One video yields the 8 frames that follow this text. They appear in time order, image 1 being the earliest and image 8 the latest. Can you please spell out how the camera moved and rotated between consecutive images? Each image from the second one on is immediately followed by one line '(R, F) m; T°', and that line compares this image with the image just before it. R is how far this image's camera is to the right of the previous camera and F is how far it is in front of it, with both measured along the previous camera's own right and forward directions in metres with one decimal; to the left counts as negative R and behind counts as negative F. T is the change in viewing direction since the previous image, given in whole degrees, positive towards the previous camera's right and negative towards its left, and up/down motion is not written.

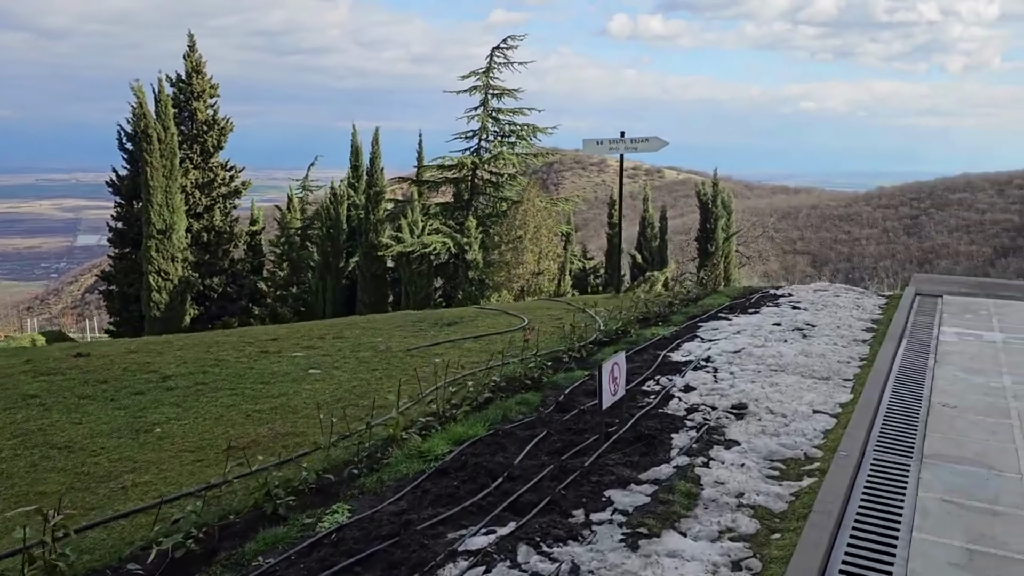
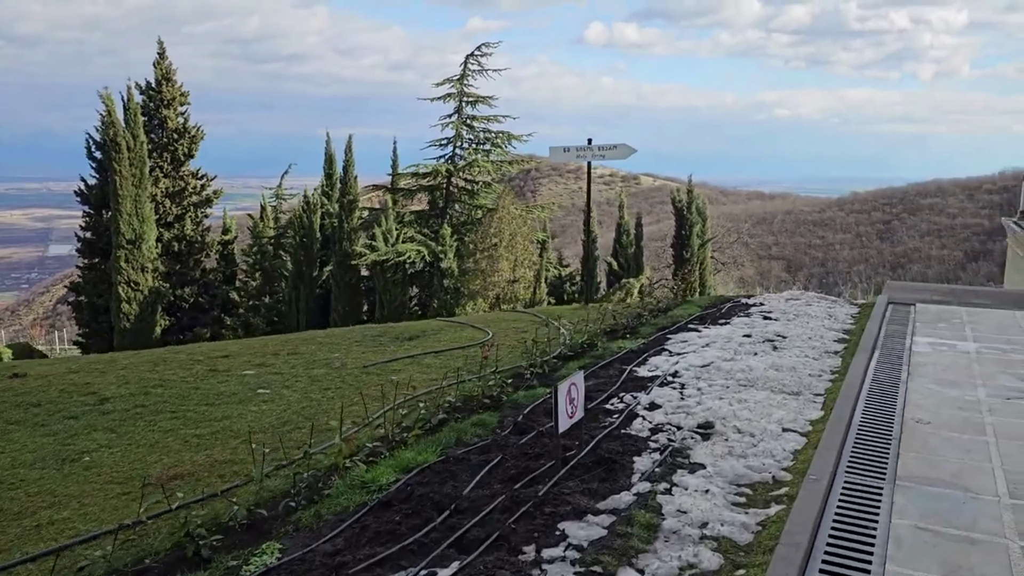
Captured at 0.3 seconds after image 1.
(+0.1, +0.2) m; +2°
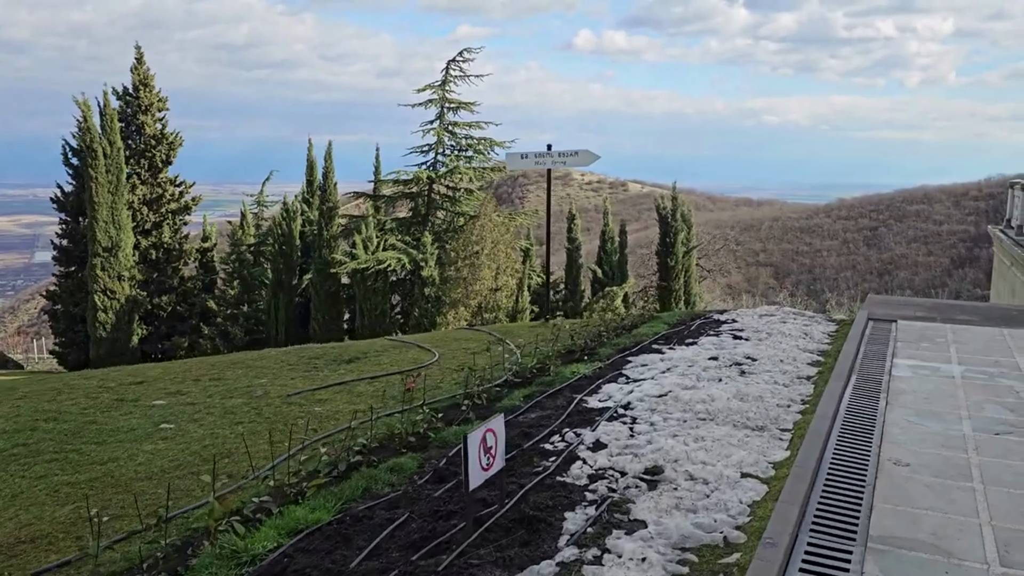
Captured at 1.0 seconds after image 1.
(+0.3, +0.5) m; +1°
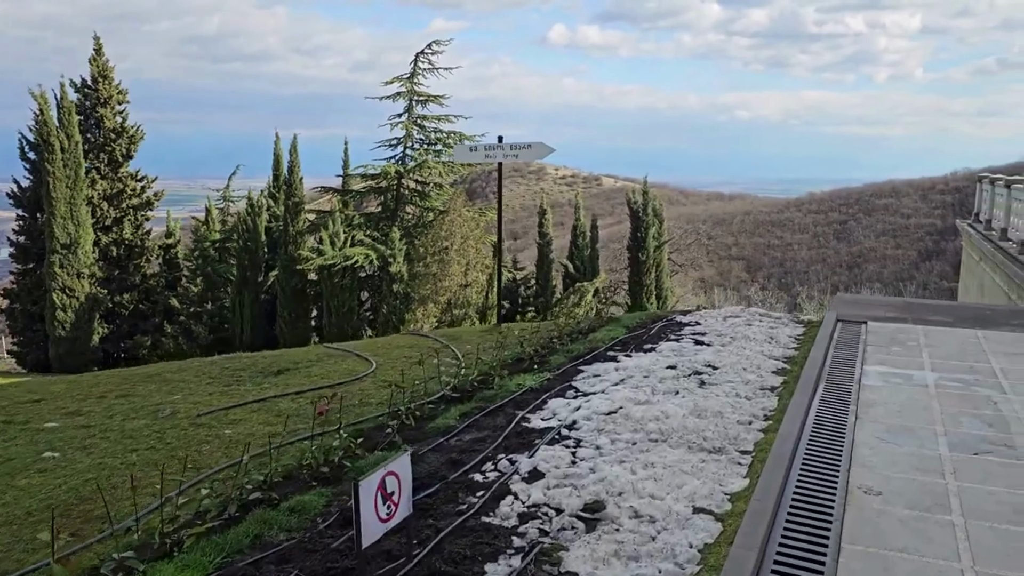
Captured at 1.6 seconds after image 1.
(+0.2, +0.5) m; +2°
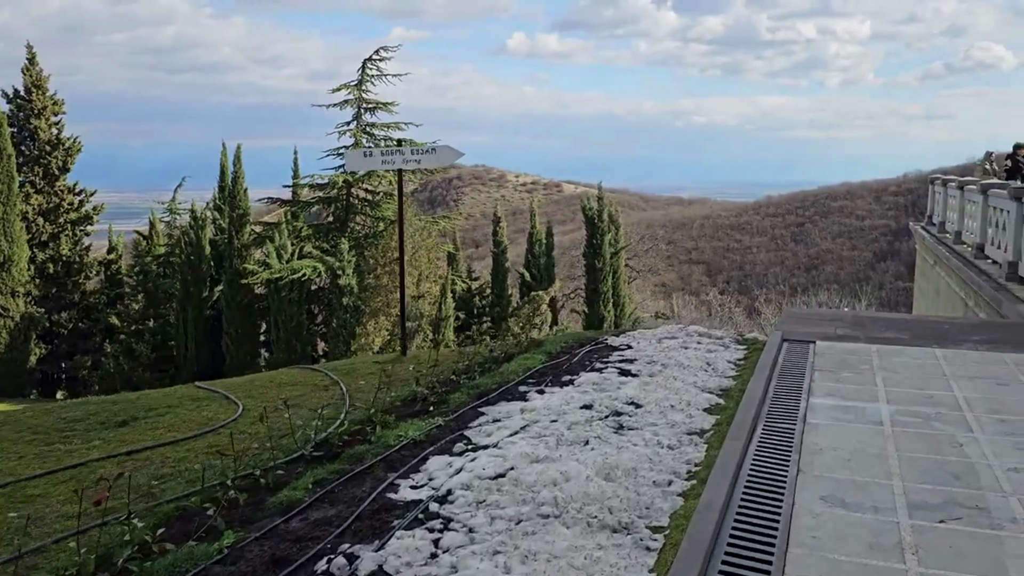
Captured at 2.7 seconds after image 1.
(+0.5, +0.8) m; +3°
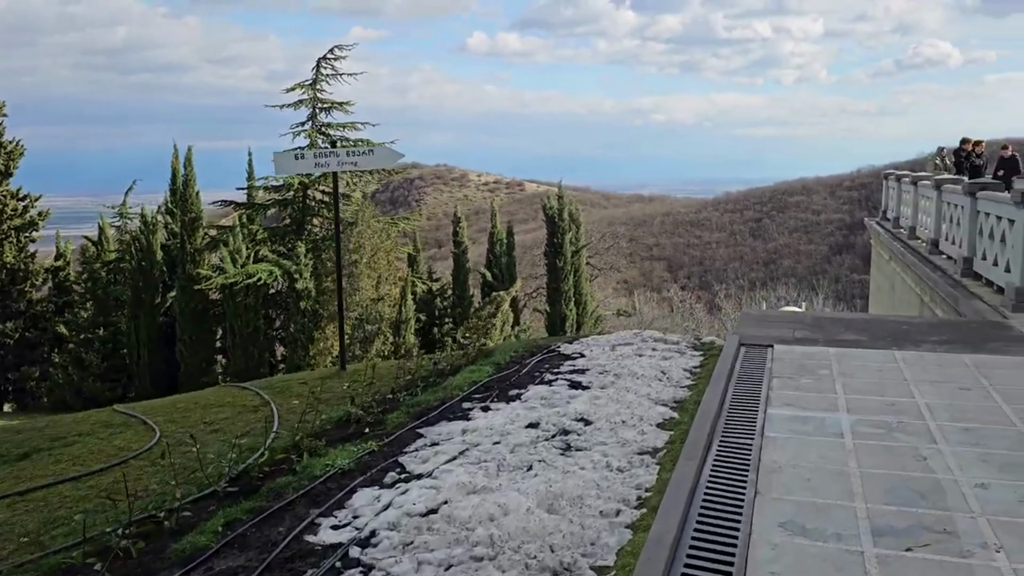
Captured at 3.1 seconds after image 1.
(+0.1, +0.3) m; +3°
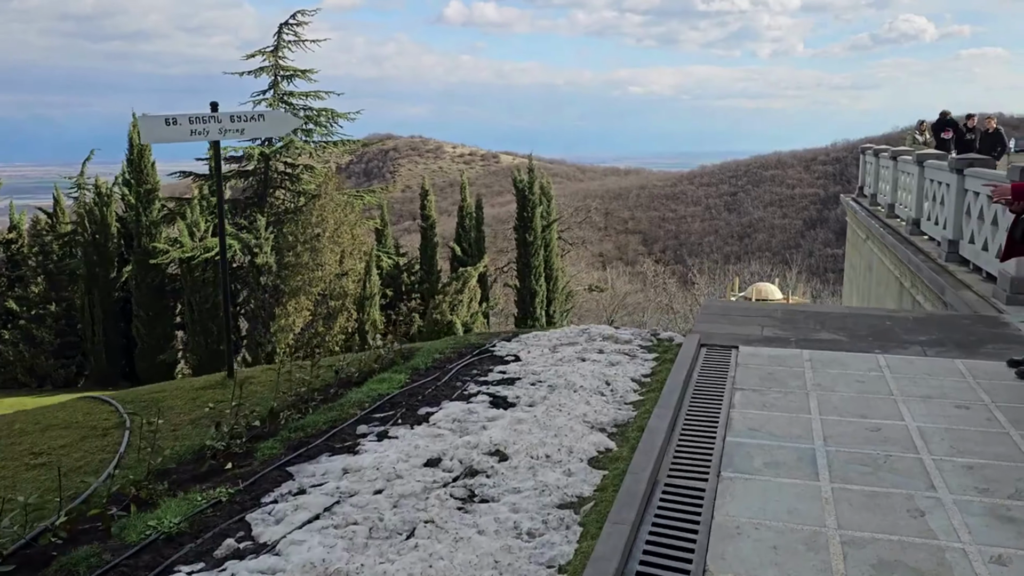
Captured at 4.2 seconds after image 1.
(+0.3, +0.9) m; +2°
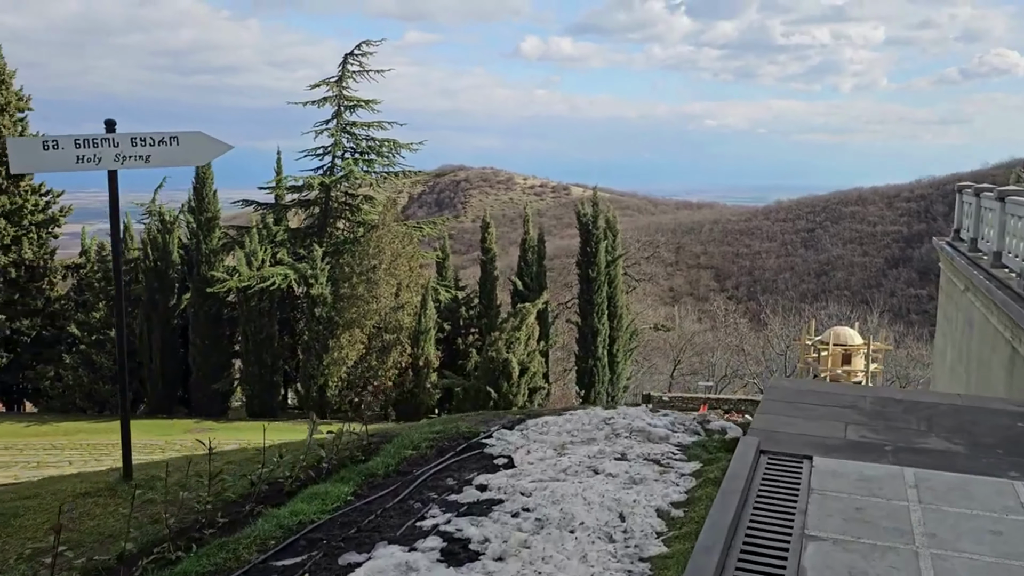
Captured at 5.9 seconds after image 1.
(+0.4, +1.3) m; -5°
